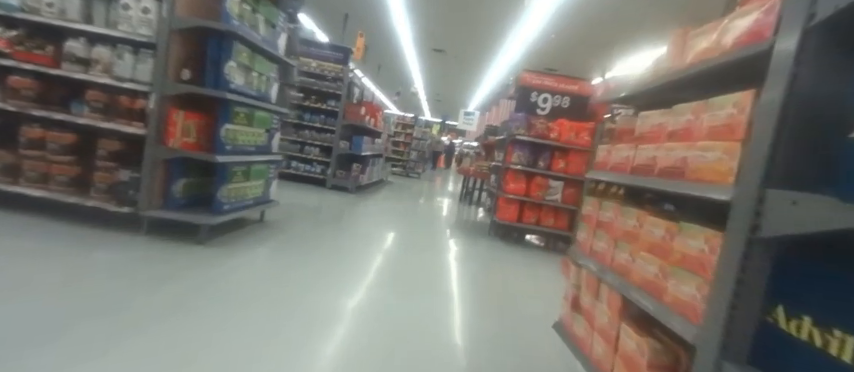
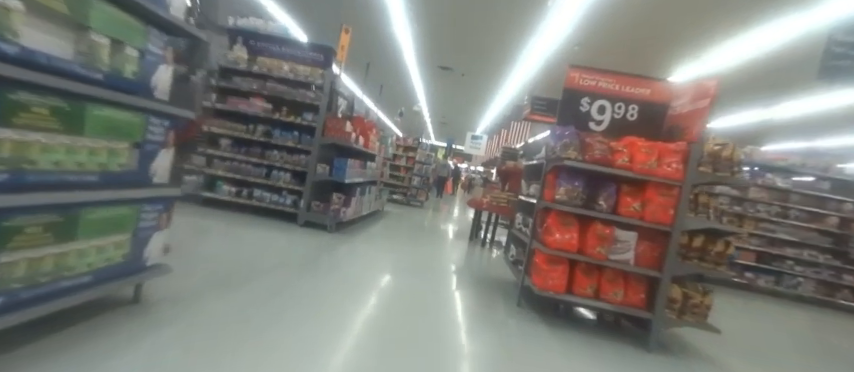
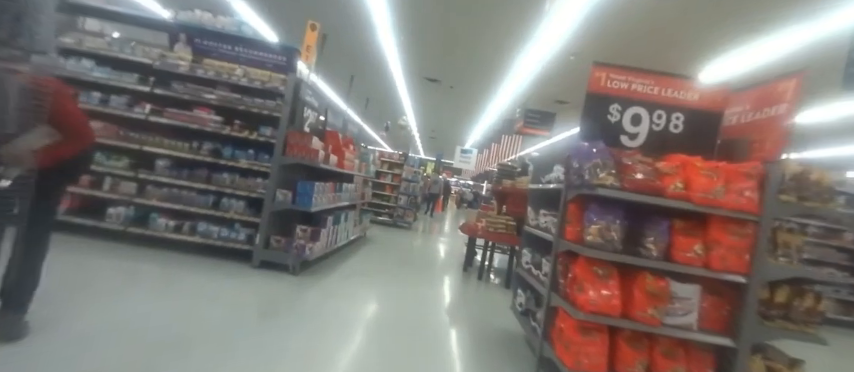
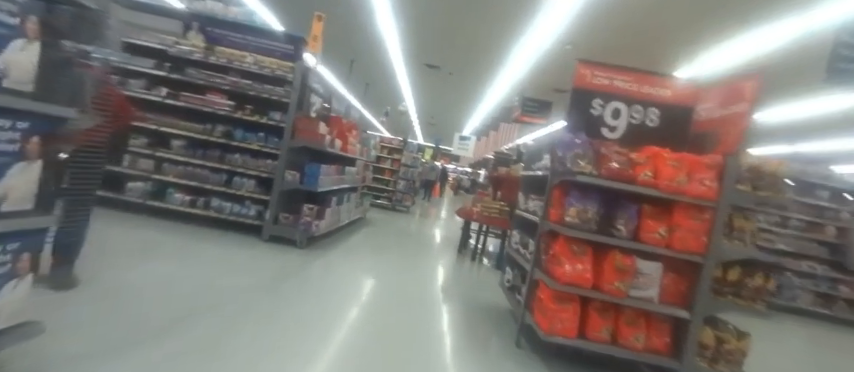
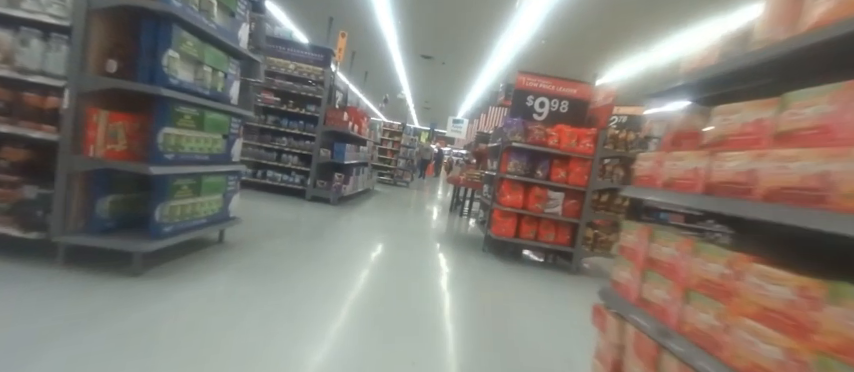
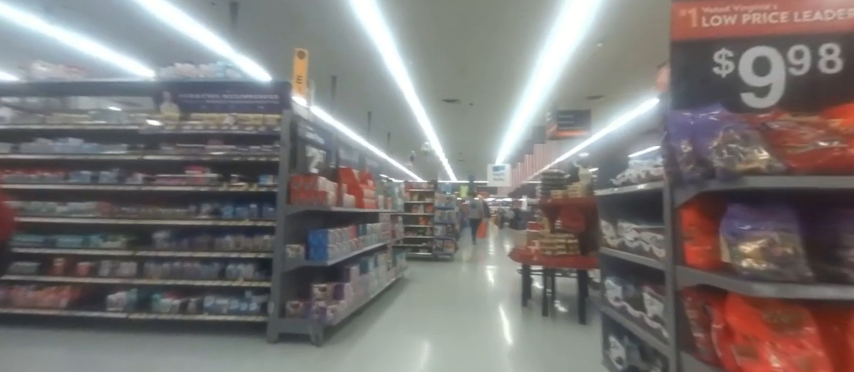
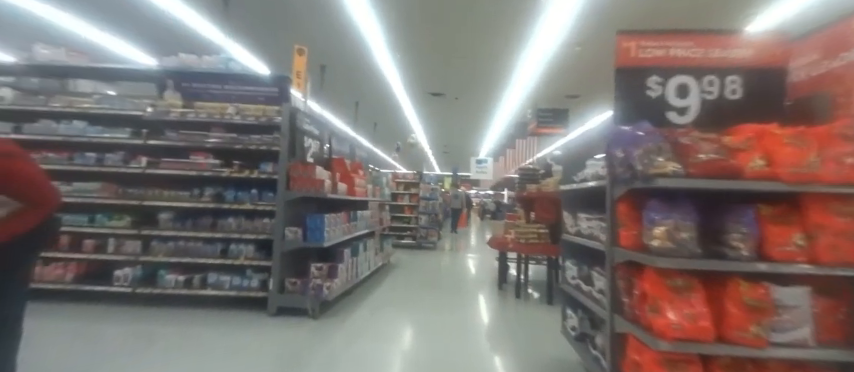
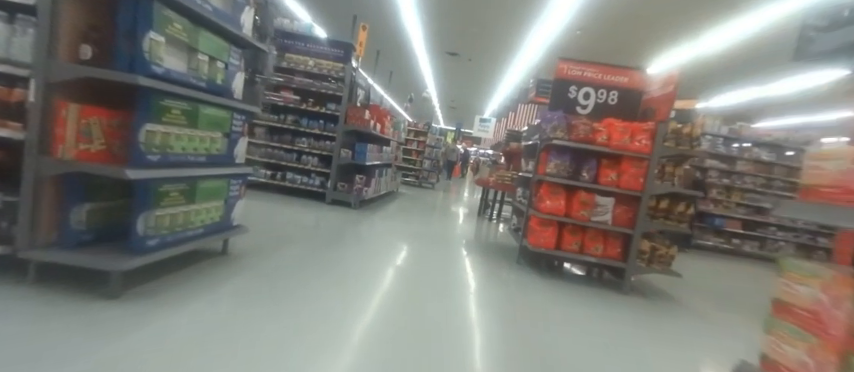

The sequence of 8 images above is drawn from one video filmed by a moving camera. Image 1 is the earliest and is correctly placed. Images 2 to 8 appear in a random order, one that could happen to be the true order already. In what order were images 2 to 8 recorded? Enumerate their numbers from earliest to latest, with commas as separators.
5, 8, 2, 4, 3, 7, 6
